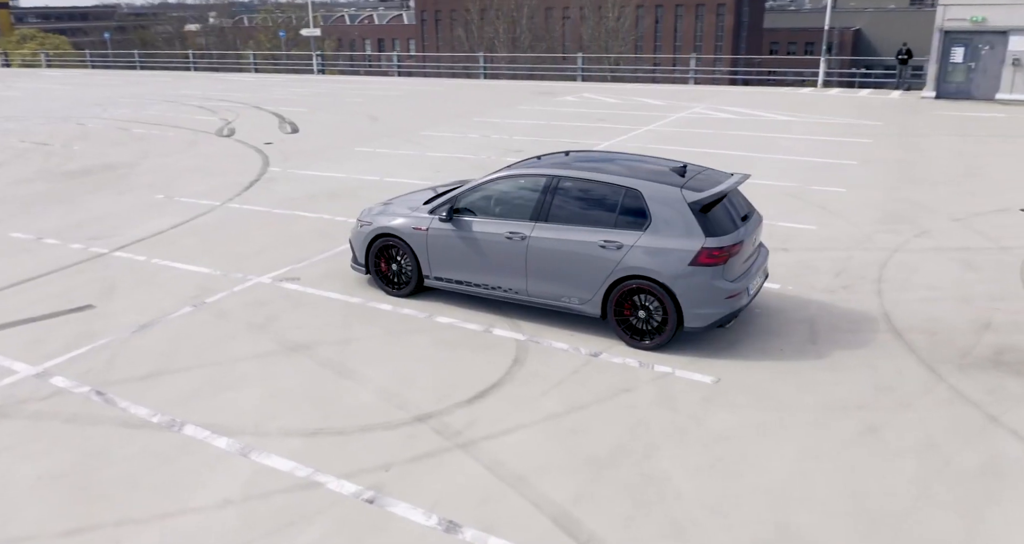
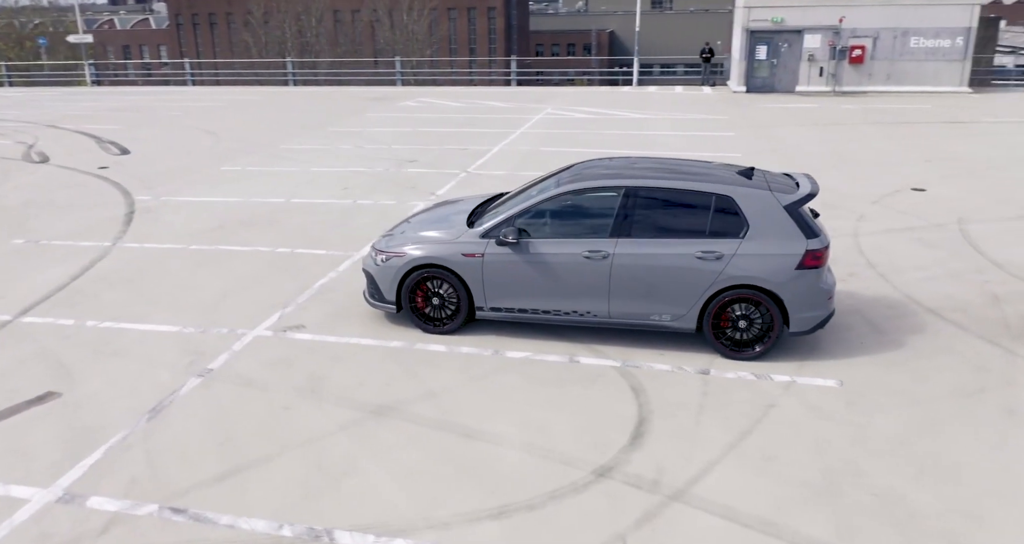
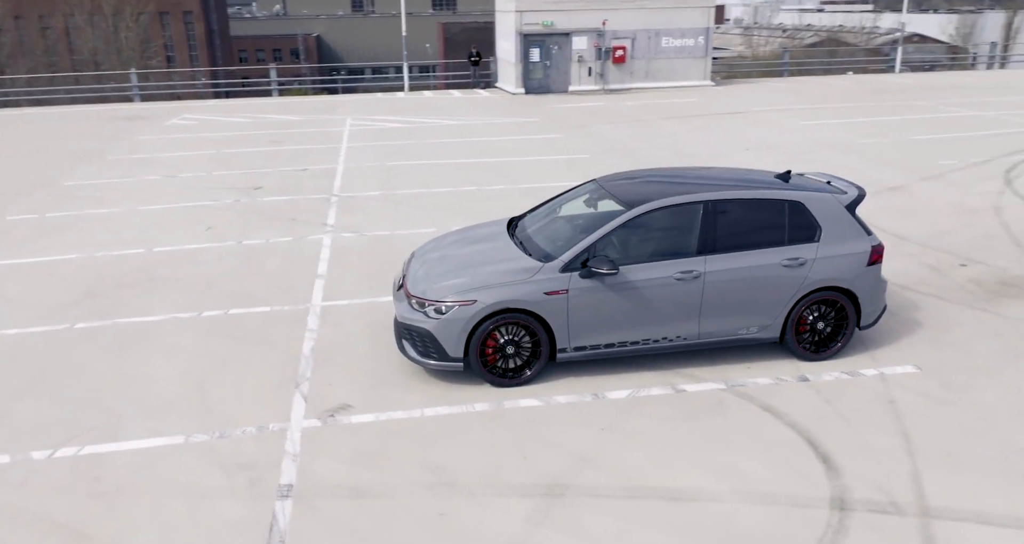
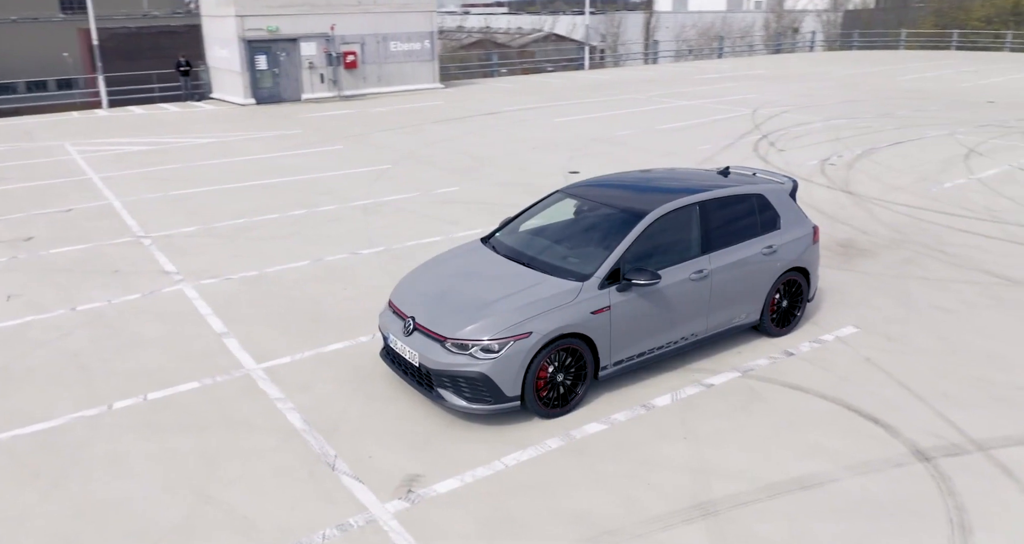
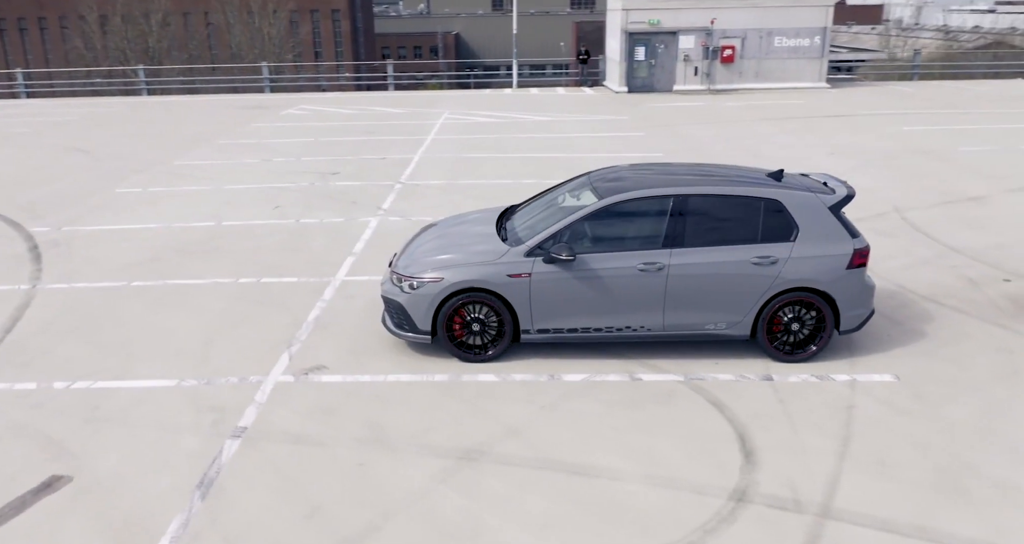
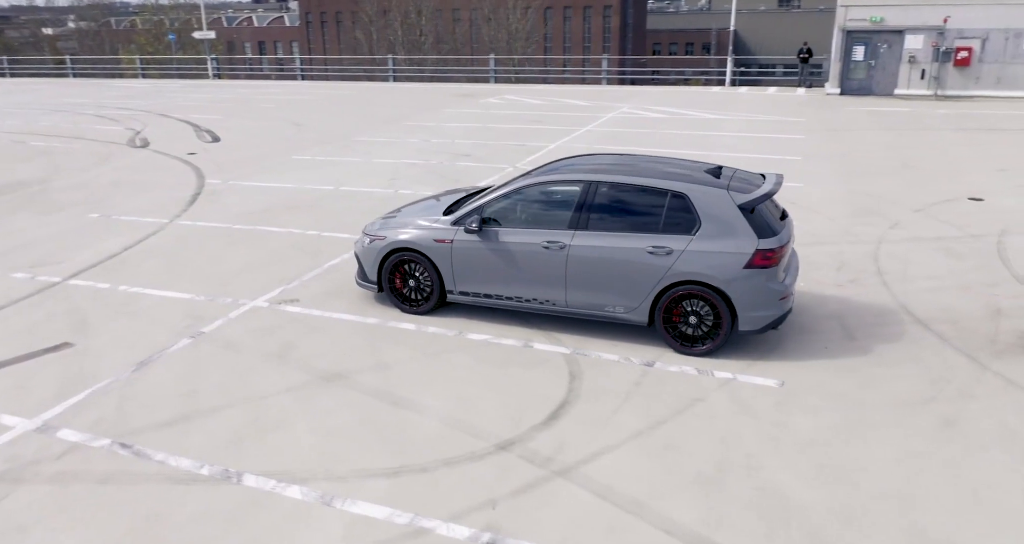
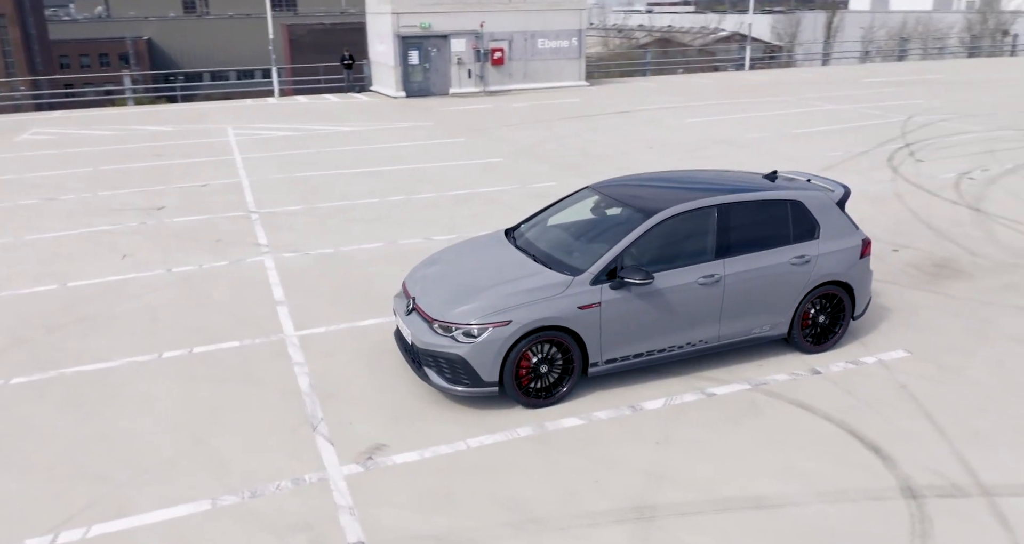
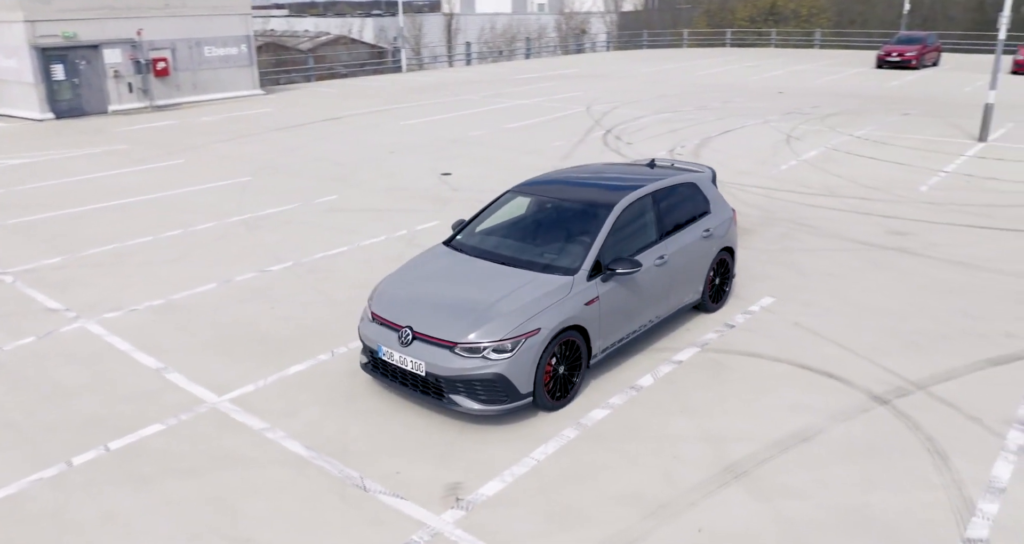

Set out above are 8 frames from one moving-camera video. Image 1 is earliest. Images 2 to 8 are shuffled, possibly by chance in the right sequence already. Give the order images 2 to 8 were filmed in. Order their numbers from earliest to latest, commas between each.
6, 2, 5, 3, 7, 4, 8
